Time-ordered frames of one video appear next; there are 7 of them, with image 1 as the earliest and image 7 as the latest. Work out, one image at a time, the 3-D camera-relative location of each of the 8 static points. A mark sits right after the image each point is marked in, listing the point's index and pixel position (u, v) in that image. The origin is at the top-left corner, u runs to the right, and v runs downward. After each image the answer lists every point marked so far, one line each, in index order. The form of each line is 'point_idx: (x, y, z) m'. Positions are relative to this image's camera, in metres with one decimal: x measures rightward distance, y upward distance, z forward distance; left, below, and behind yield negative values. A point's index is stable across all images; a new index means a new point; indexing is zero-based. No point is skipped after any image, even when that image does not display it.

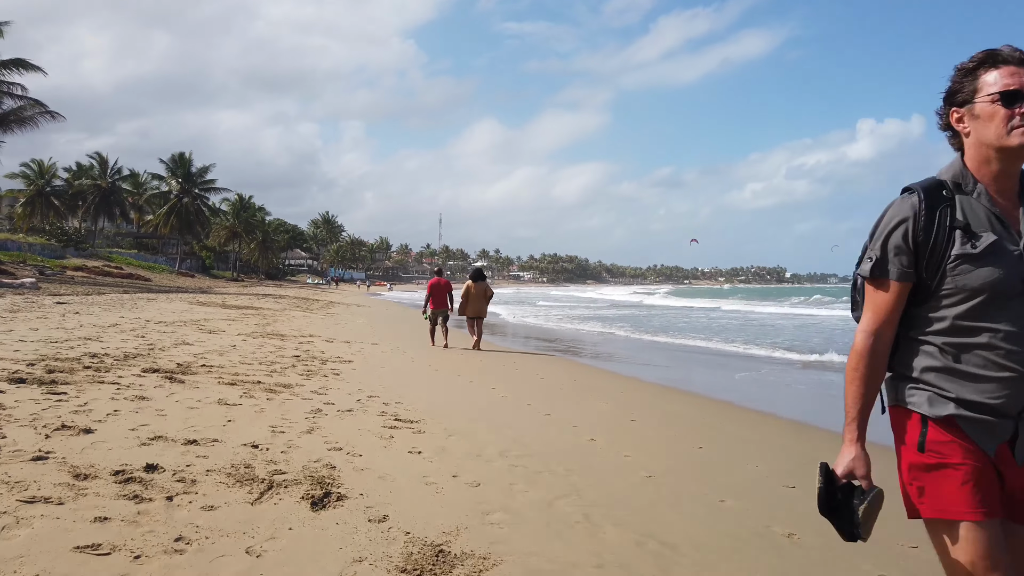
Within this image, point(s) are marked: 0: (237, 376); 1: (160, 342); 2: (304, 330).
0: (-2.3, -0.8, +6.5) m
1: (-4.2, -0.7, +9.1) m
2: (-4.0, -0.8, +14.6) m
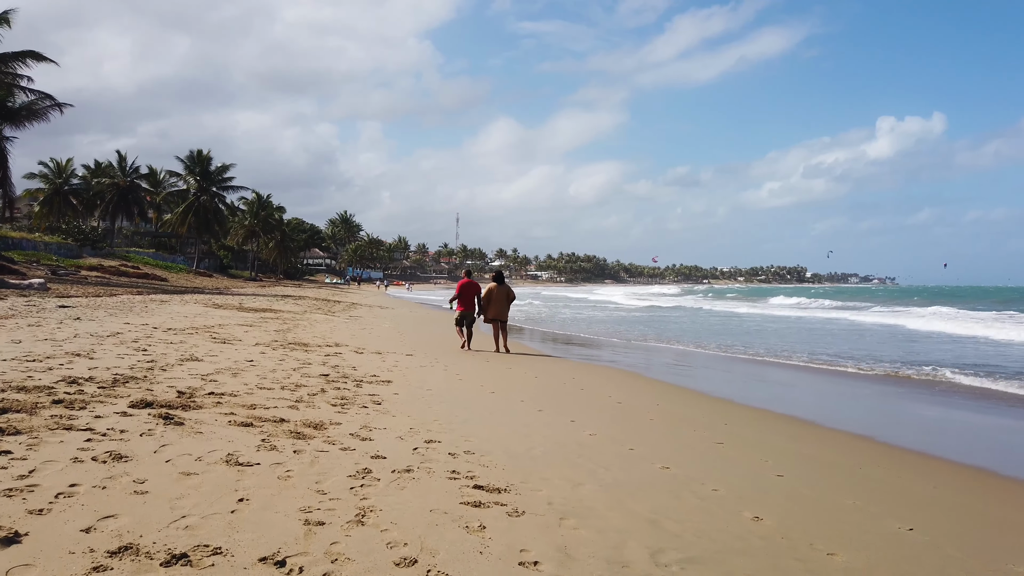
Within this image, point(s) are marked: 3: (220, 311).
0: (-1.7, -0.8, +5.0) m
1: (-3.5, -0.7, +7.7) m
2: (-3.2, -0.9, +13.2) m
3: (-7.0, -0.5, +18.3) m
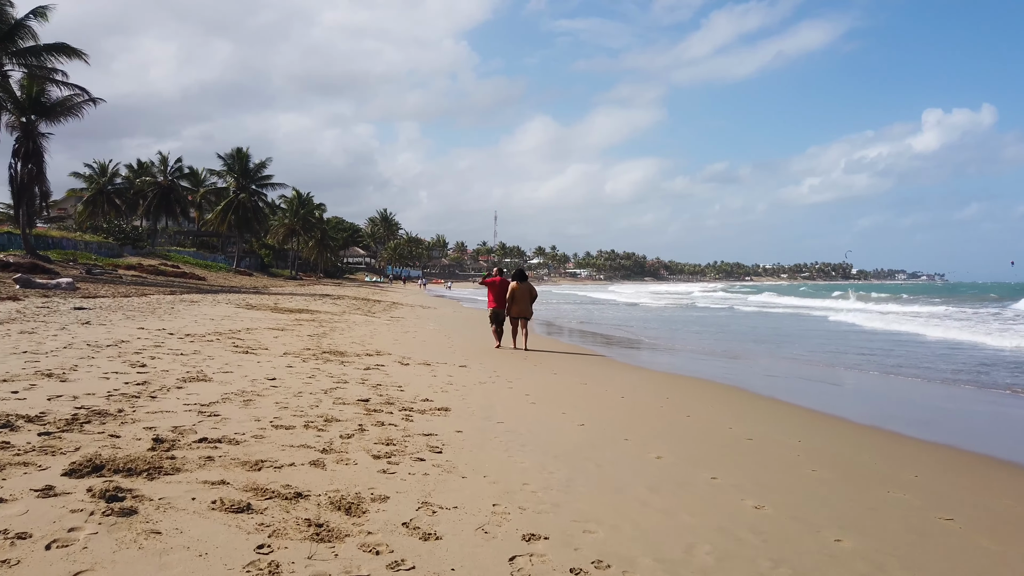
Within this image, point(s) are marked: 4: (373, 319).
0: (-1.1, -0.8, +3.3) m
1: (-2.8, -0.7, +6.1) m
2: (-2.2, -0.8, +11.6) m
3: (-5.8, -0.5, +16.9) m
4: (-3.4, -0.7, +18.6) m
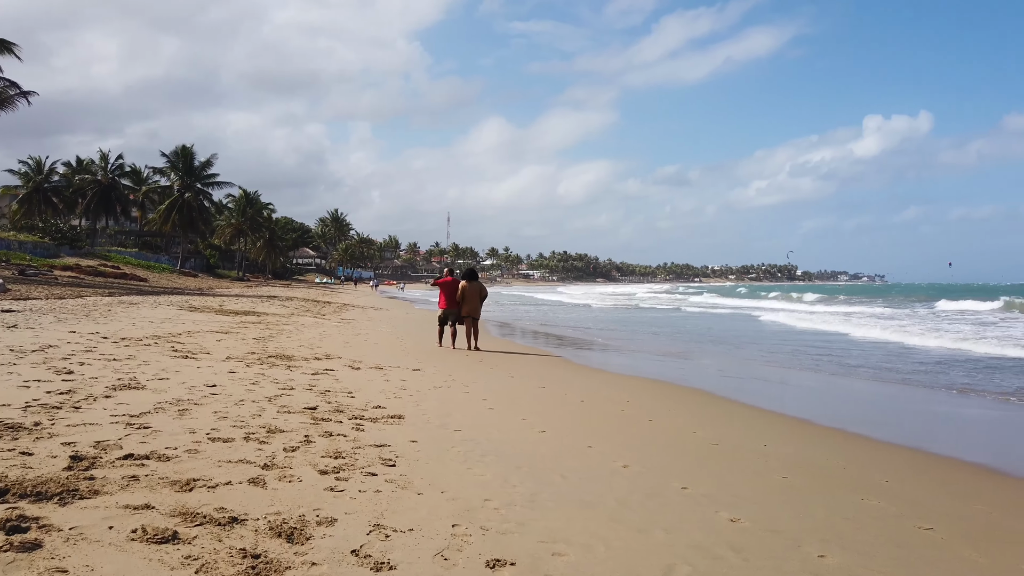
0: (-1.2, -0.8, +3.0) m
1: (-3.1, -0.7, +5.6) m
2: (-2.9, -0.9, +11.1) m
3: (-6.7, -0.6, +16.2) m
4: (-4.5, -0.8, +18.1) m
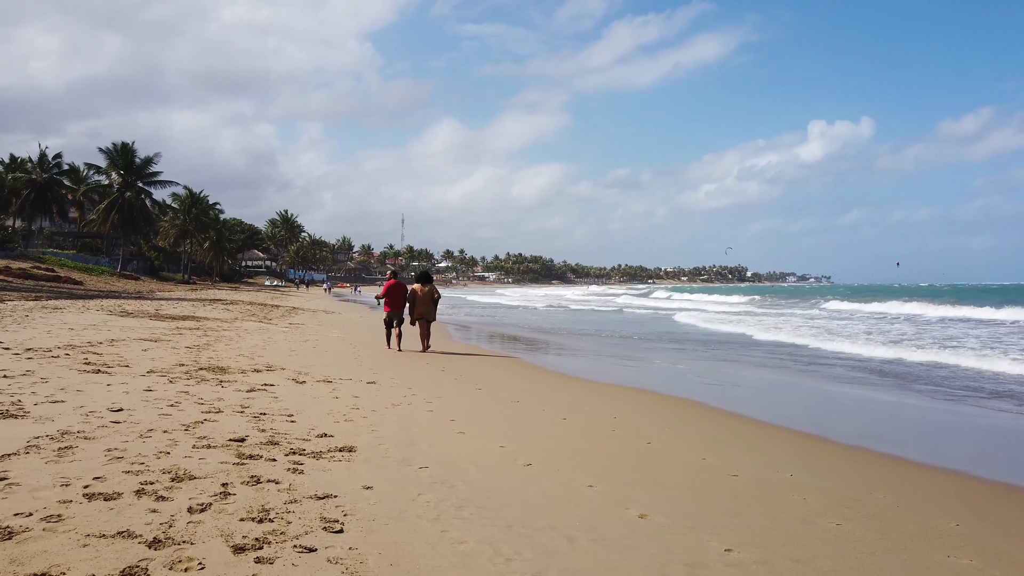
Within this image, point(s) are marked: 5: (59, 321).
0: (-1.2, -0.8, +1.9) m
1: (-3.2, -0.7, +4.4) m
2: (-3.3, -0.9, +9.9) m
3: (-7.5, -0.6, +14.7) m
4: (-5.4, -0.8, +16.8) m
5: (-7.8, -0.6, +13.1) m
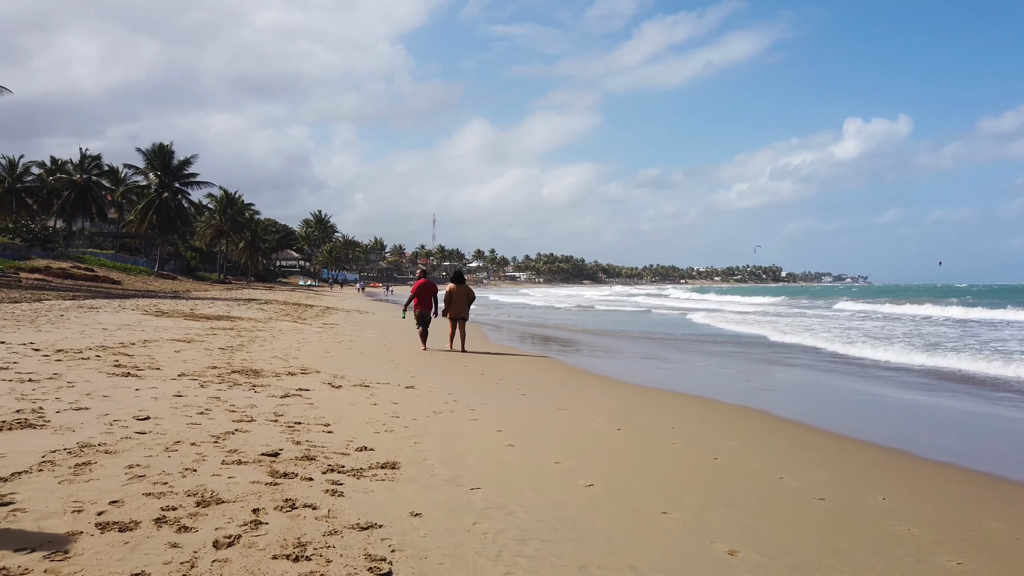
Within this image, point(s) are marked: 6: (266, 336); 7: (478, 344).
0: (-1.0, -0.8, +1.5) m
1: (-2.9, -0.7, +4.1) m
2: (-2.8, -0.9, +9.6) m
3: (-6.8, -0.6, +14.6) m
4: (-4.5, -0.8, +16.5) m
5: (-7.1, -0.6, +13.0) m
6: (-4.1, -0.8, +12.8) m
7: (-0.7, -1.2, +16.5) m
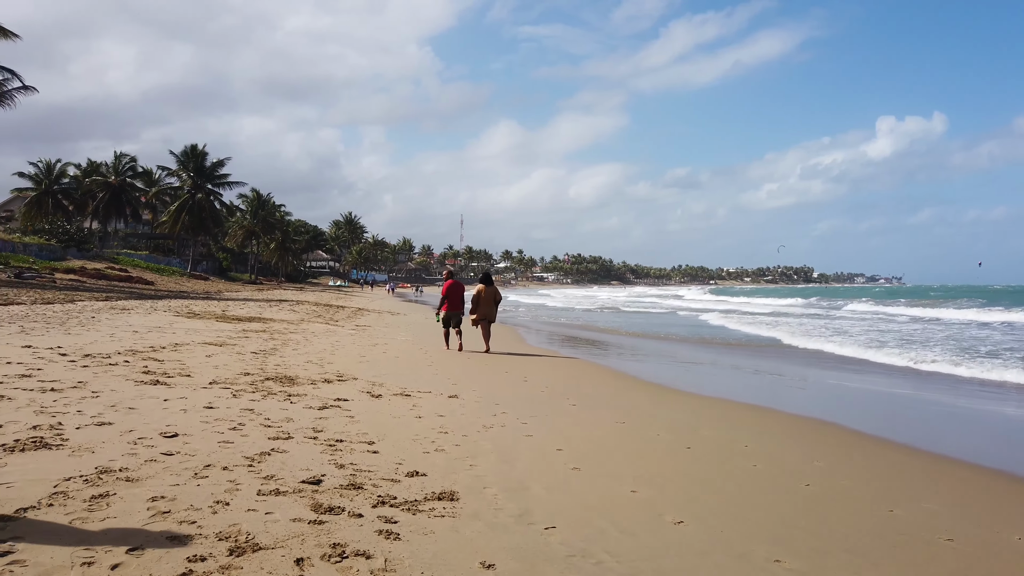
0: (-0.8, -0.8, +1.0) m
1: (-2.6, -0.7, +3.7) m
2: (-2.3, -0.9, +9.2) m
3: (-6.0, -0.6, +14.3) m
4: (-3.7, -0.8, +16.1) m
5: (-6.4, -0.6, +12.7) m
6: (-3.5, -0.8, +12.4) m
7: (+0.1, -1.2, +16.0) m
